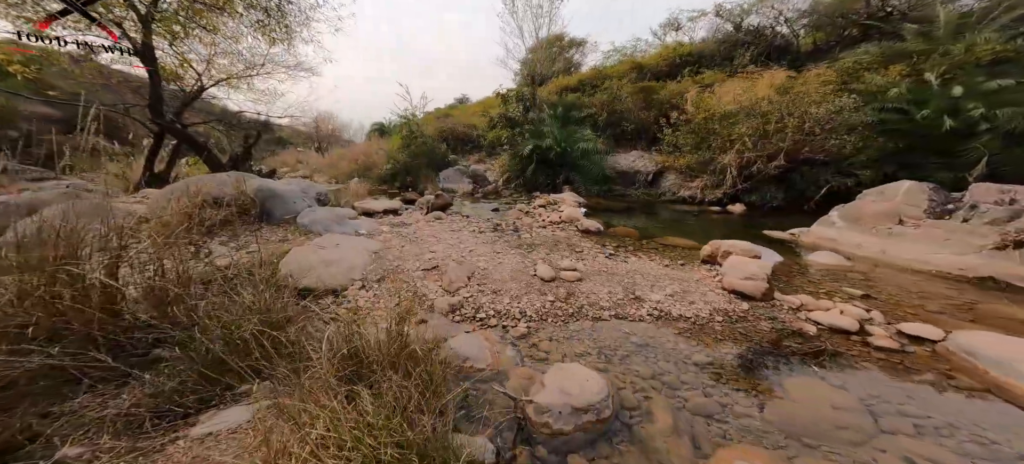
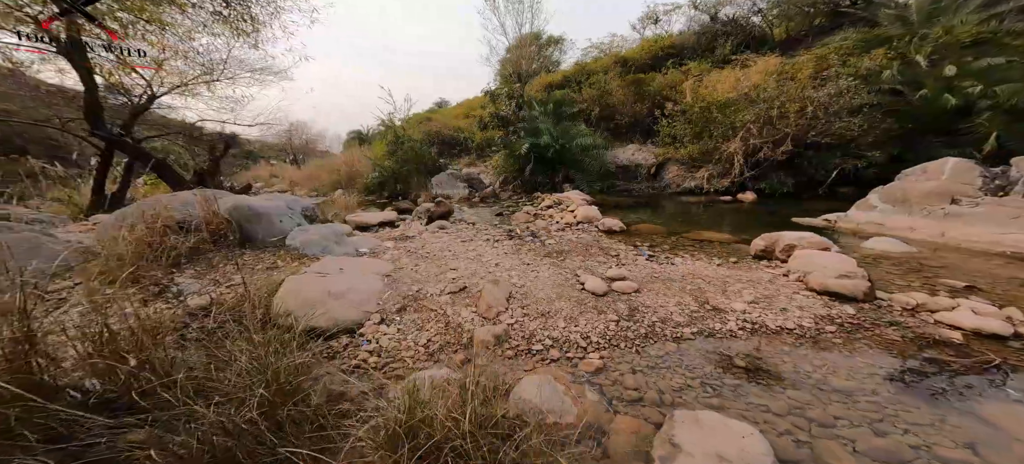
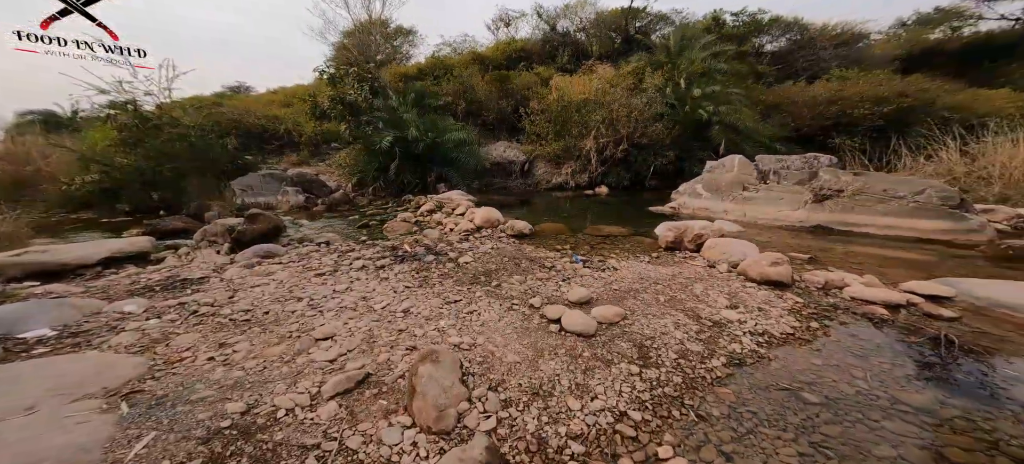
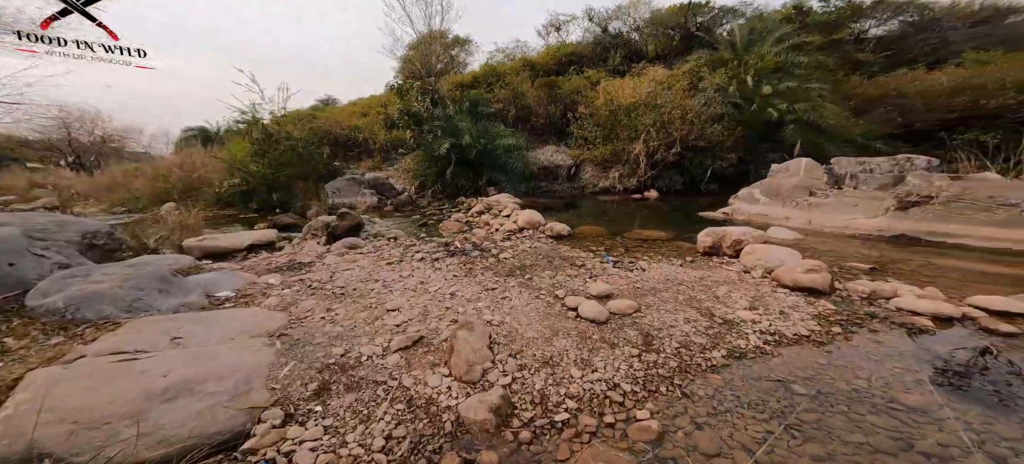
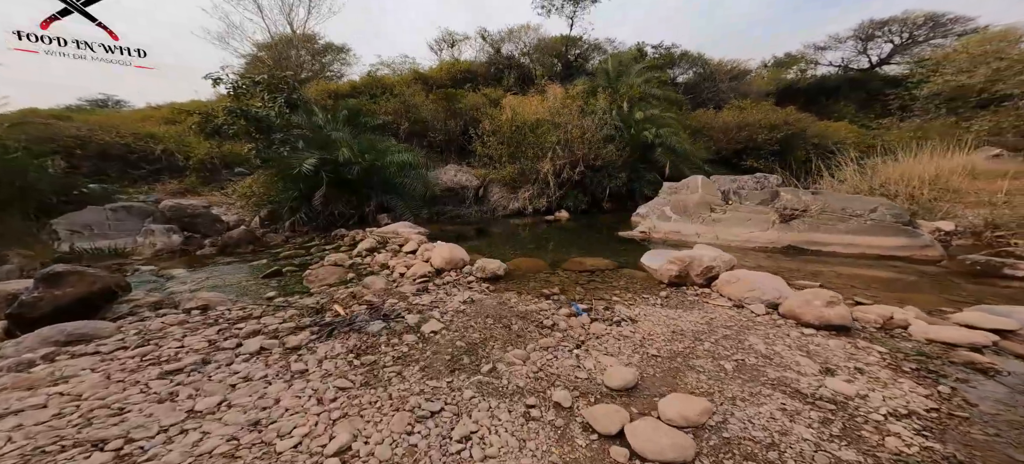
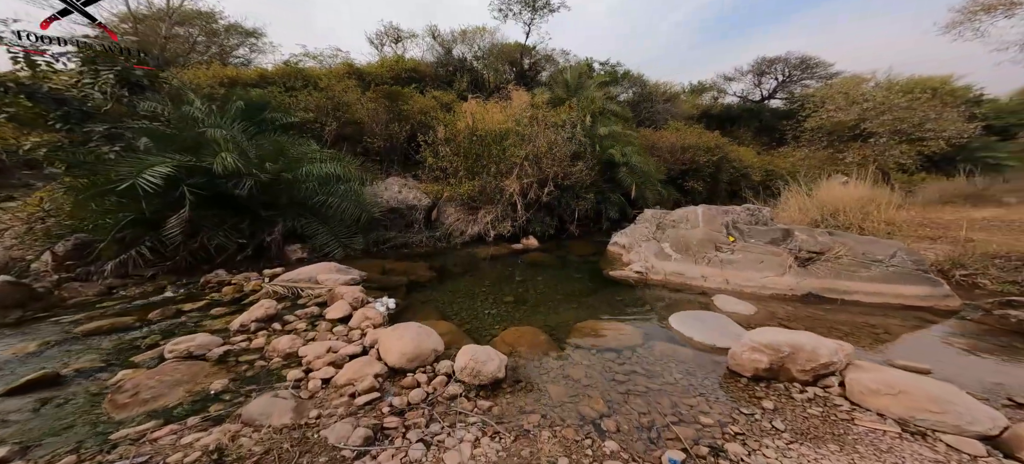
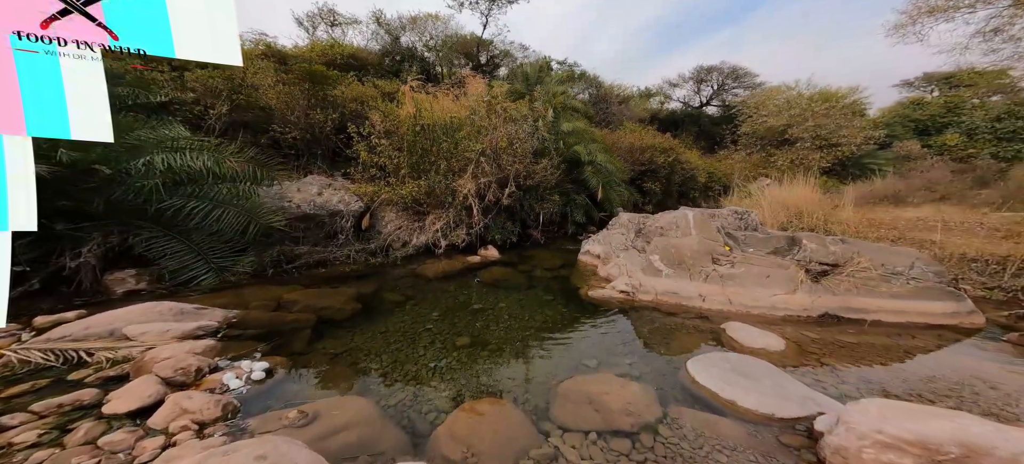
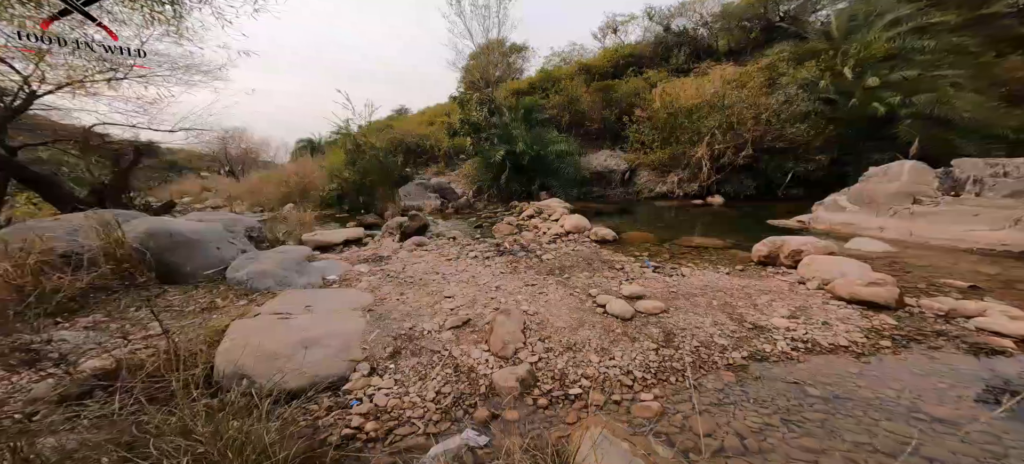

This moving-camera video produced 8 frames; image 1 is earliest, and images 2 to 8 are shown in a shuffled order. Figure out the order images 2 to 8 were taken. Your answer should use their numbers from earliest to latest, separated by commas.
2, 8, 4, 3, 5, 6, 7
